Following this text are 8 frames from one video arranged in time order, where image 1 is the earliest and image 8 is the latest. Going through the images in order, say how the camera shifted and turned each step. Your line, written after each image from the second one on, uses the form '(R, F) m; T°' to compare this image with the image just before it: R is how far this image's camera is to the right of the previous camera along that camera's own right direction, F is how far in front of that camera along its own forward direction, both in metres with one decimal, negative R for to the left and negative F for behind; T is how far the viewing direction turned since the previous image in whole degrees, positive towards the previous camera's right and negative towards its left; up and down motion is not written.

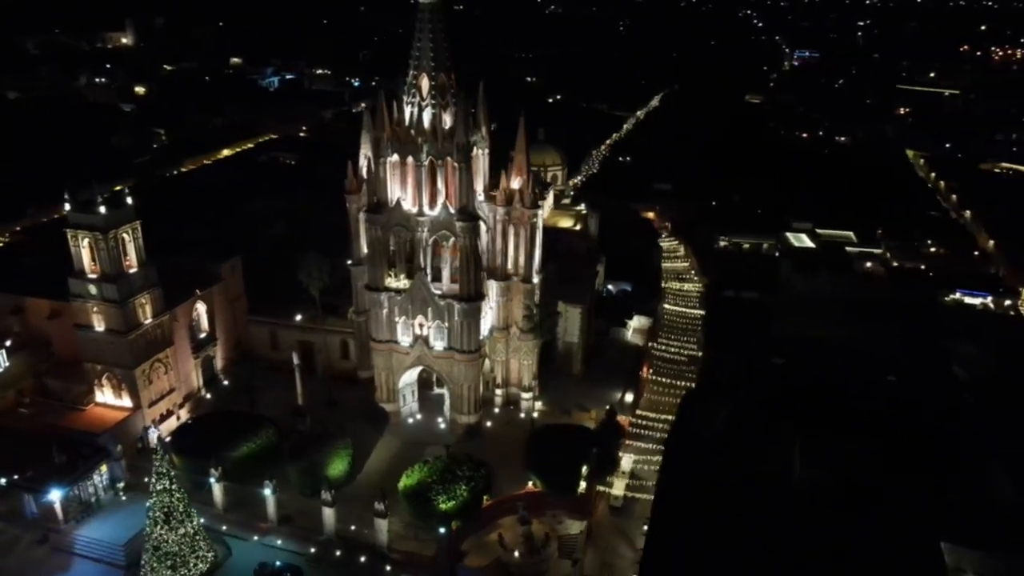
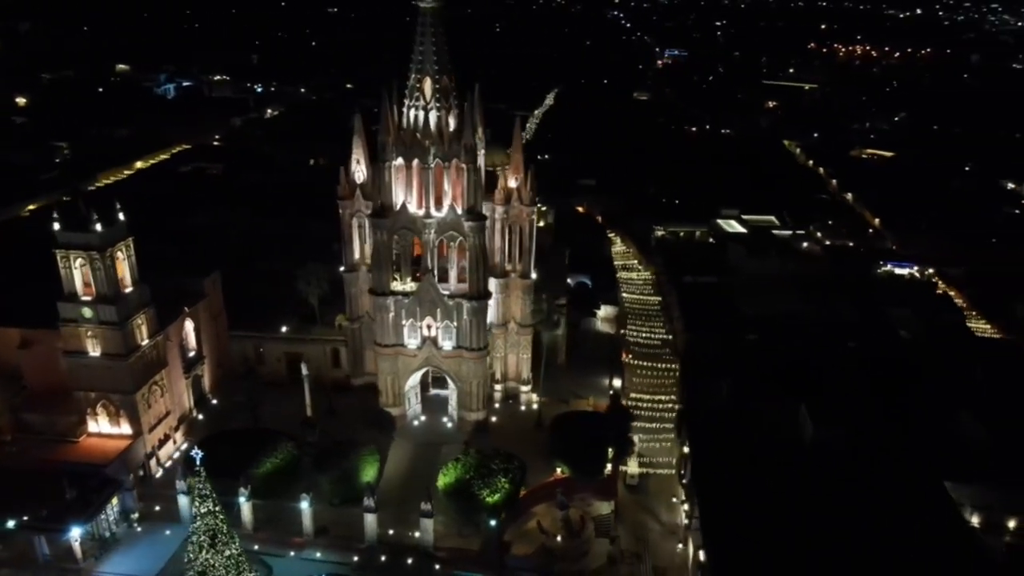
(-5.5, -0.4) m; +9°
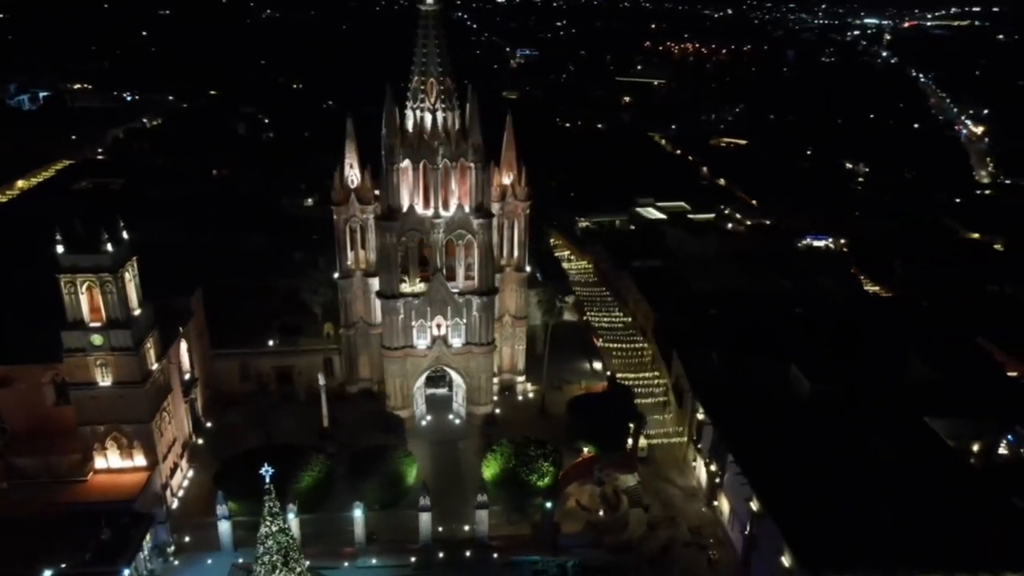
(-6.8, -0.4) m; +11°
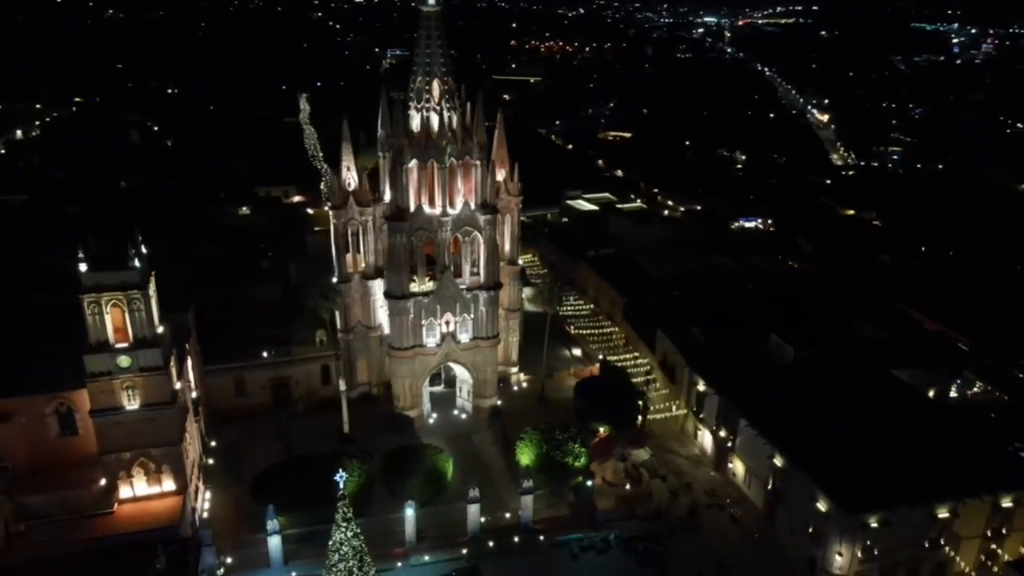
(-6.1, -0.4) m; +10°
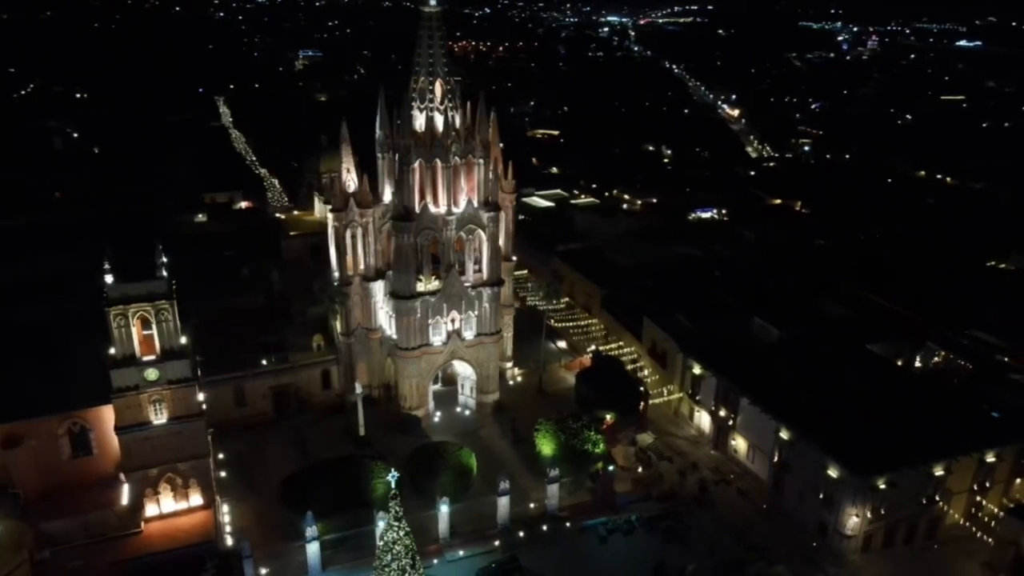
(-4.0, -0.4) m; +6°
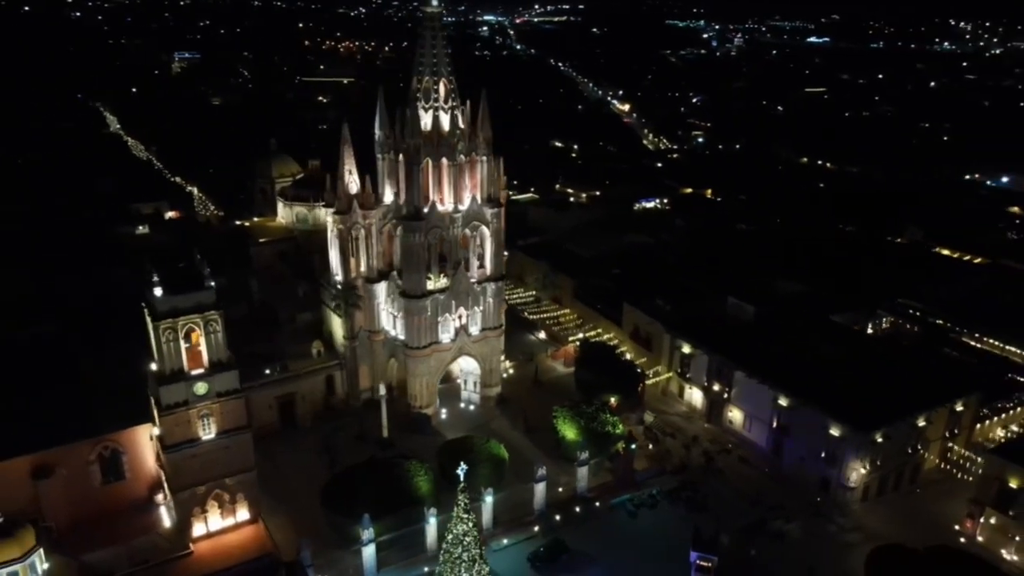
(-5.4, -0.4) m; +9°
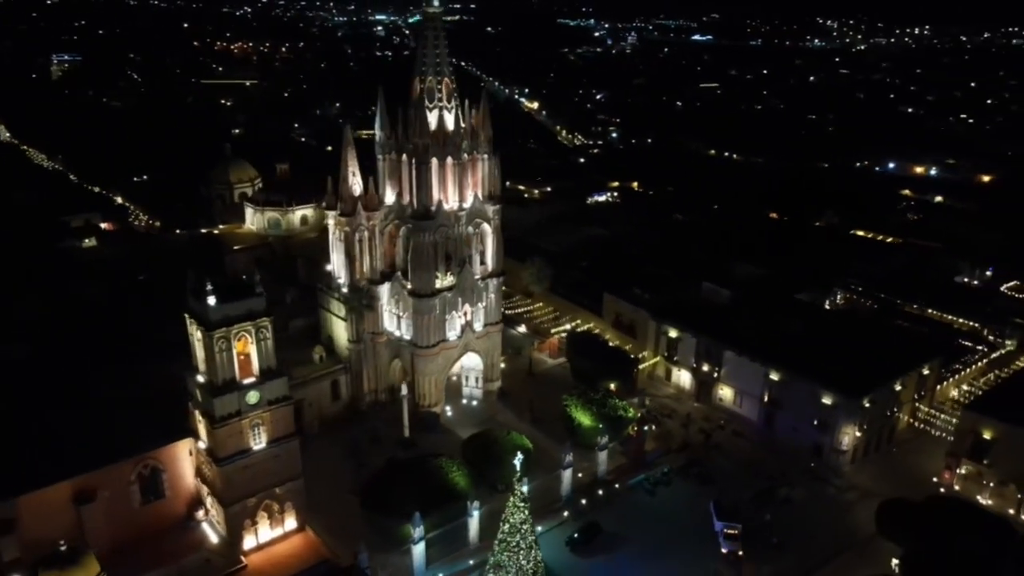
(-4.7, -0.4) m; +7°
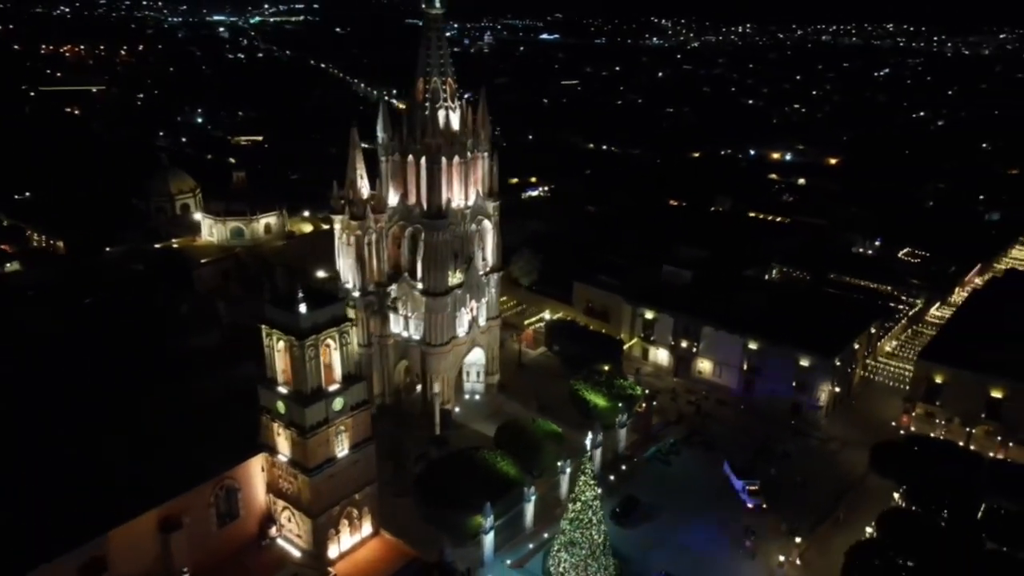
(-6.7, -0.4) m; +10°
